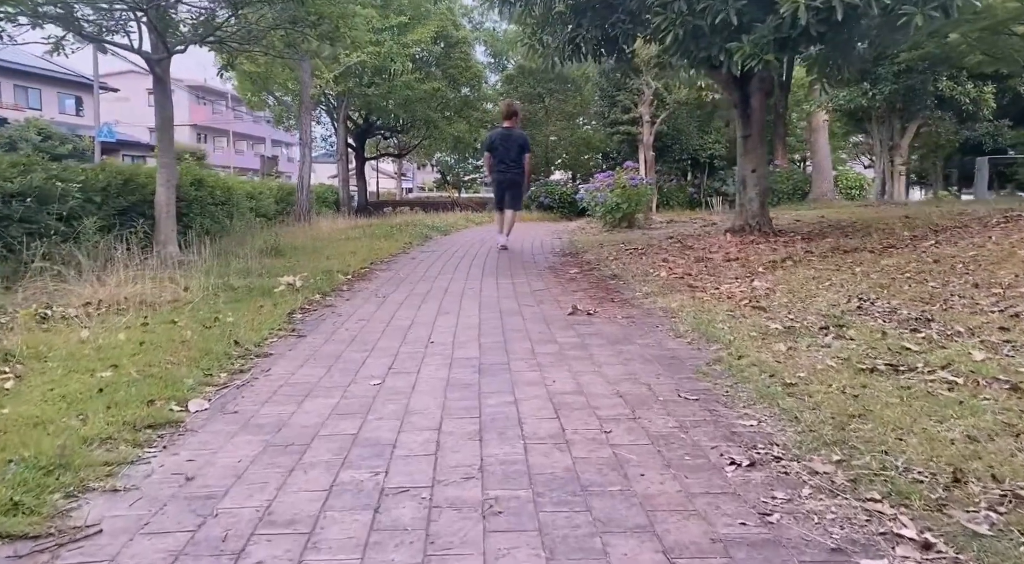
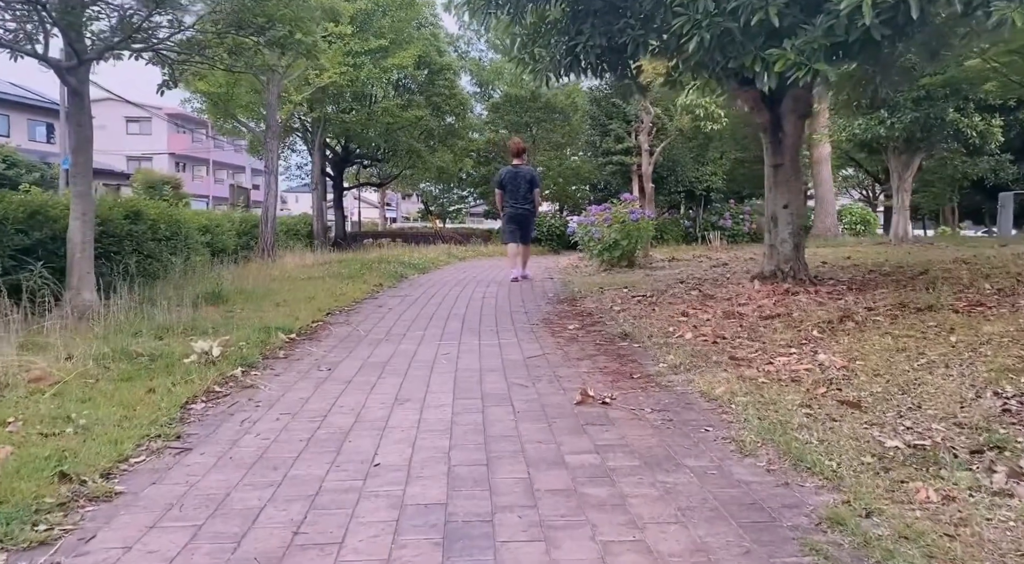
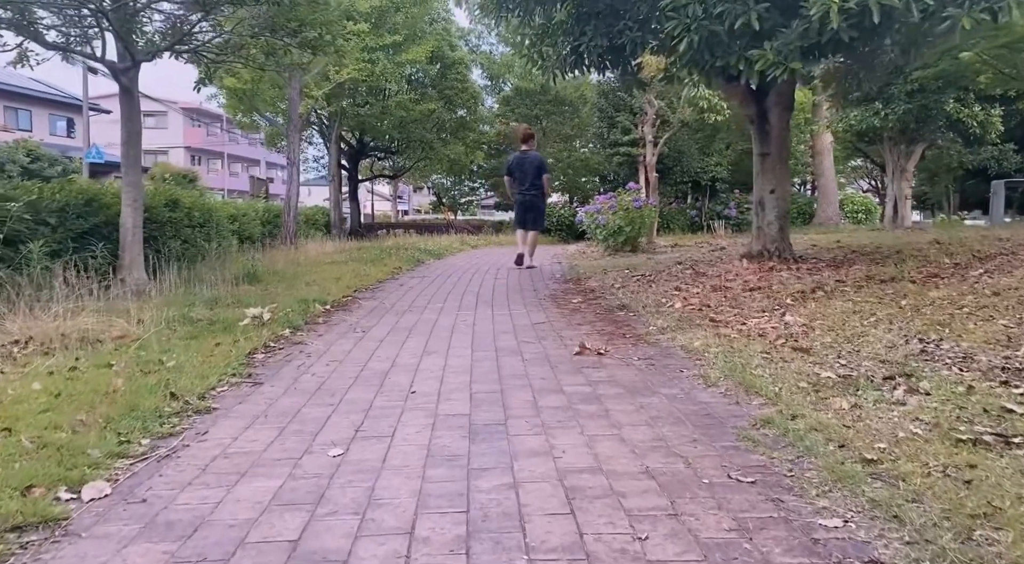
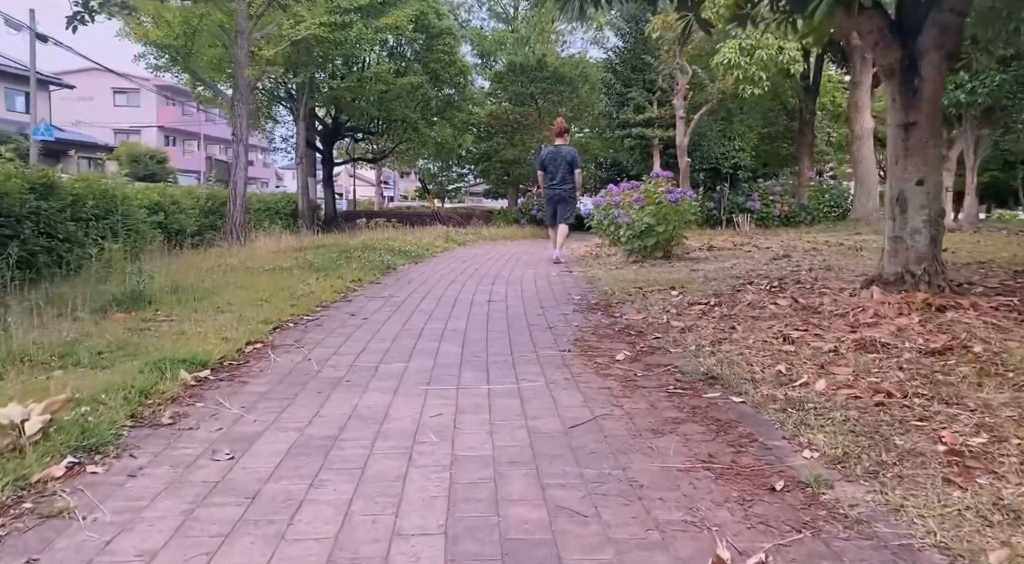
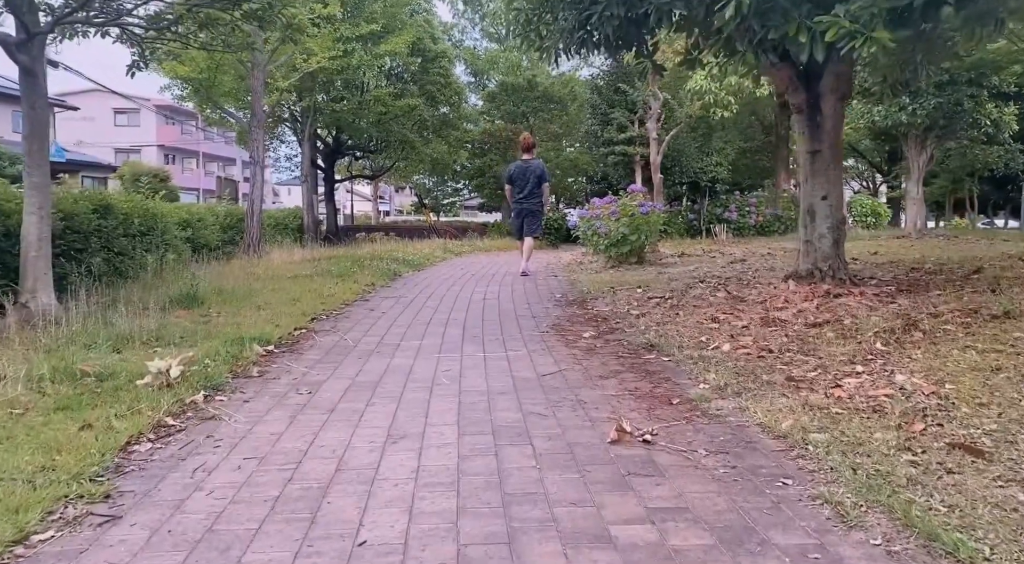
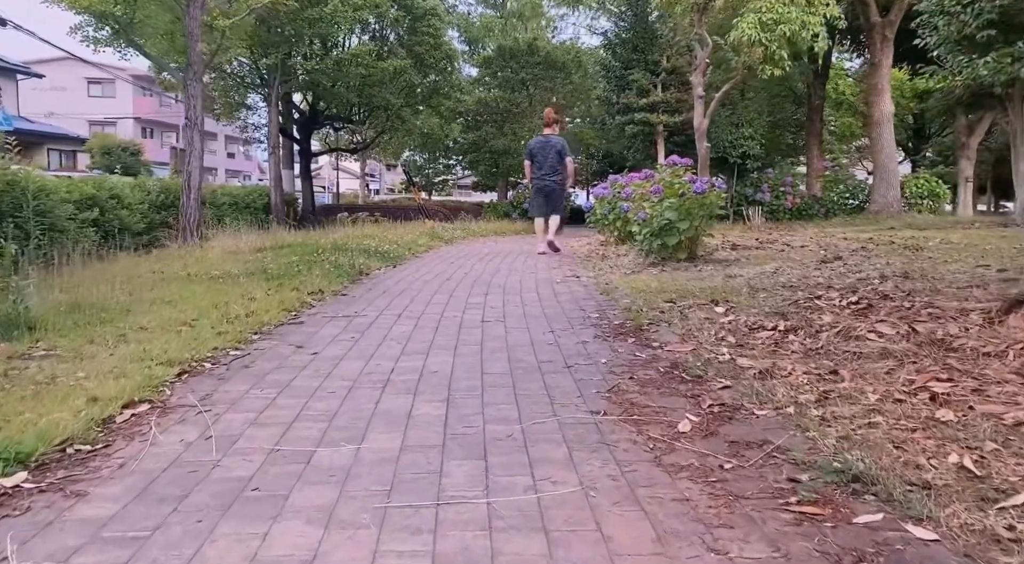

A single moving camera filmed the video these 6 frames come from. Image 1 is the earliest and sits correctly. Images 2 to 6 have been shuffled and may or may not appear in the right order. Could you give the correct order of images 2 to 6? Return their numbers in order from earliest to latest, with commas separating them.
3, 2, 5, 4, 6
